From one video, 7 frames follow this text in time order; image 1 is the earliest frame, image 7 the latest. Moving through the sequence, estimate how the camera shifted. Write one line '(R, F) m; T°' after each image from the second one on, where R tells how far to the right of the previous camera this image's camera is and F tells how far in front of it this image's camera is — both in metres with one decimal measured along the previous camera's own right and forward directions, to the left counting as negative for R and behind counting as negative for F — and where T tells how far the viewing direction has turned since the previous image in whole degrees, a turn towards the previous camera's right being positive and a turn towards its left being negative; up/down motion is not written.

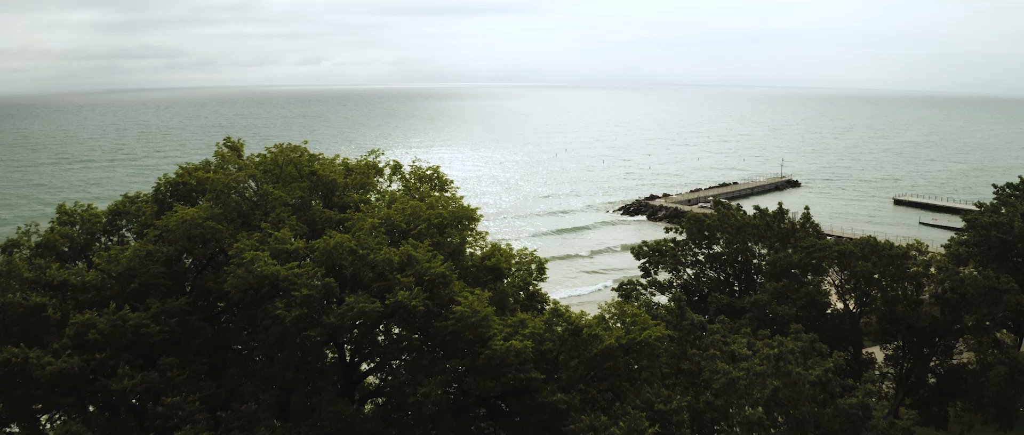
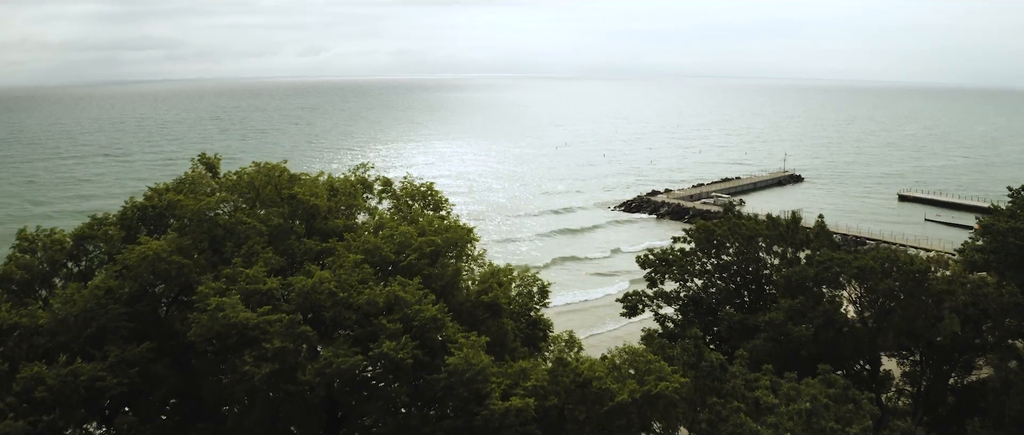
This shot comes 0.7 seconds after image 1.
(0.0, +0.8) m; 0°
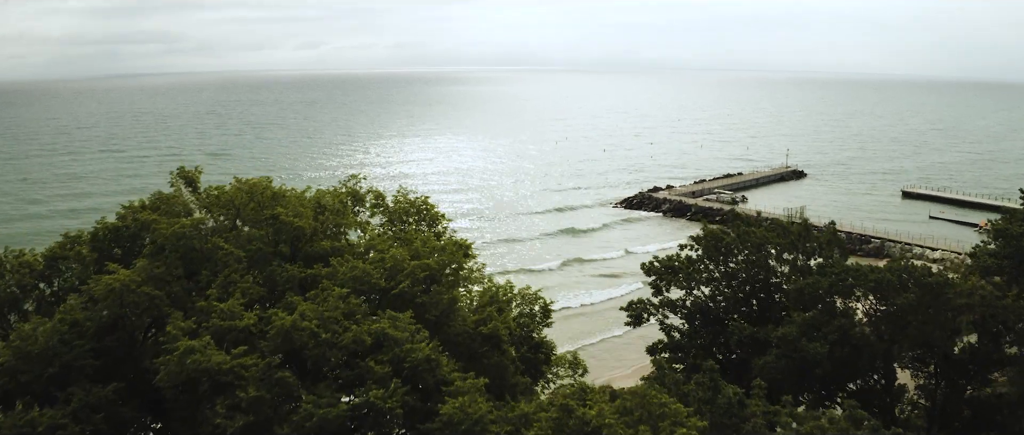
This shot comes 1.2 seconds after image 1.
(0.0, +0.6) m; 0°
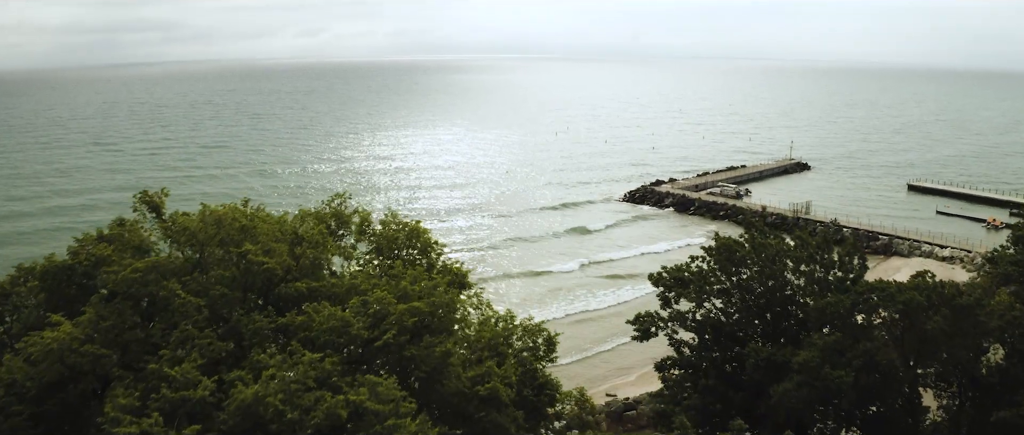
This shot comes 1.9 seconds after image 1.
(0.0, +0.9) m; 0°
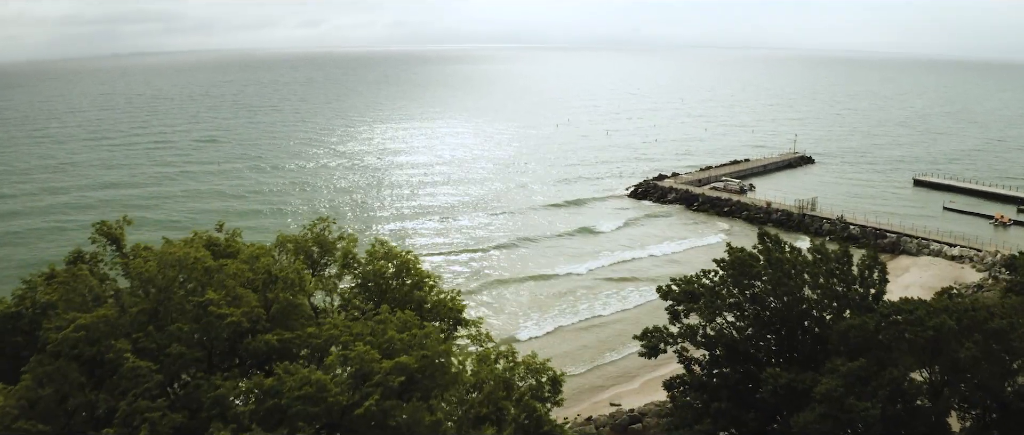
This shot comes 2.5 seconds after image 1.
(0.0, +0.8) m; 0°
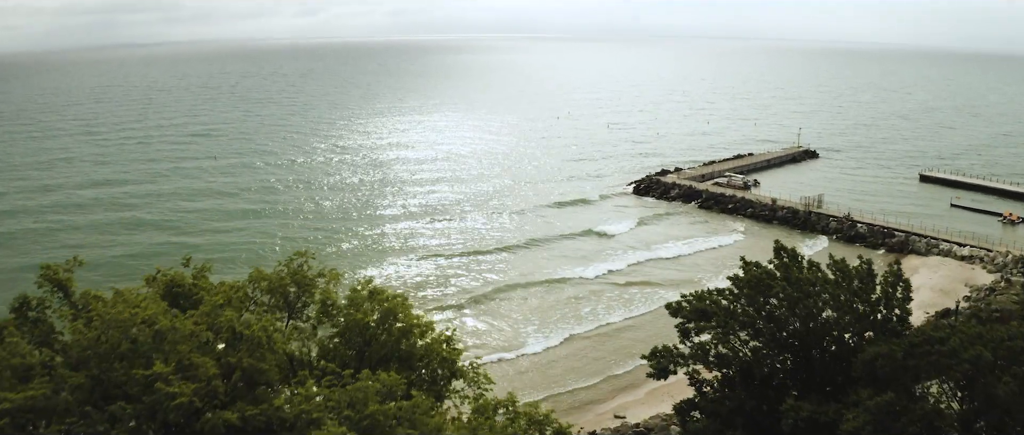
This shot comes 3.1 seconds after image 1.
(0.0, +0.9) m; 0°
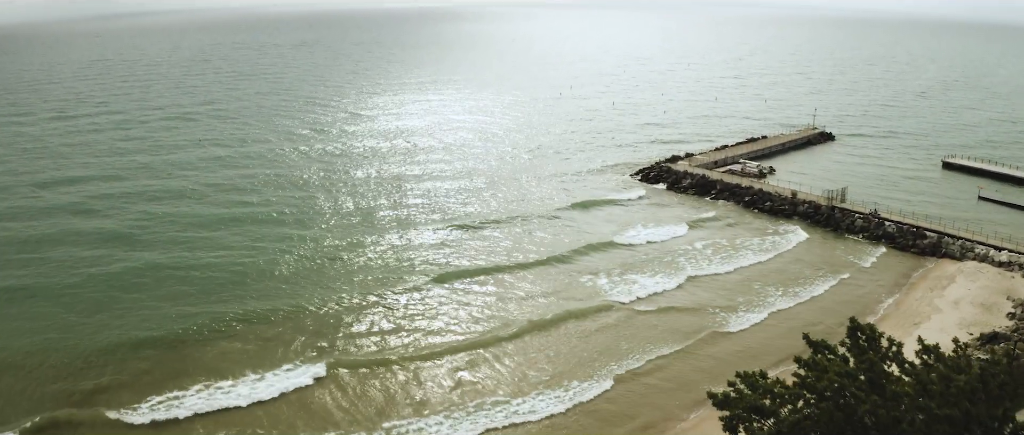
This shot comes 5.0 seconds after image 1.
(-0.1, +3.0) m; 0°
